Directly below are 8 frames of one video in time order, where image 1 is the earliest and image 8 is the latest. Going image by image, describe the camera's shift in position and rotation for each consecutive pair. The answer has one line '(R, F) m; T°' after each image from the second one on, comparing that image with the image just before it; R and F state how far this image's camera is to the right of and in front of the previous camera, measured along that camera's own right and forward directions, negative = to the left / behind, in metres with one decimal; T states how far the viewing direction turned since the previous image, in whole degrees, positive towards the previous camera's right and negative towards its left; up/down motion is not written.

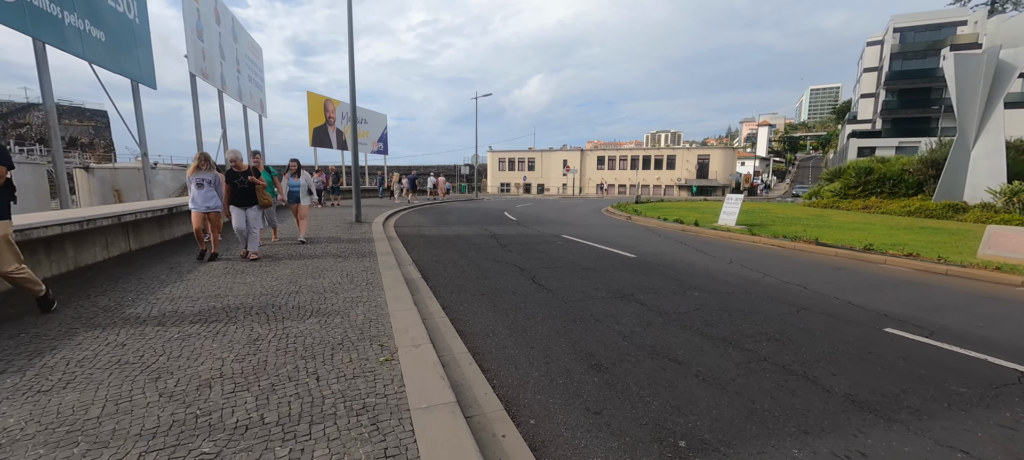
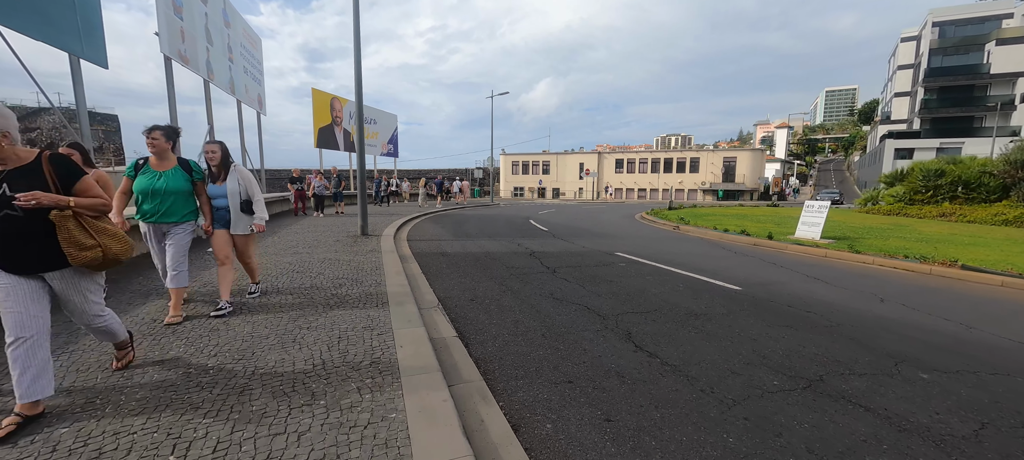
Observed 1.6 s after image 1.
(-0.7, +2.3) m; -1°
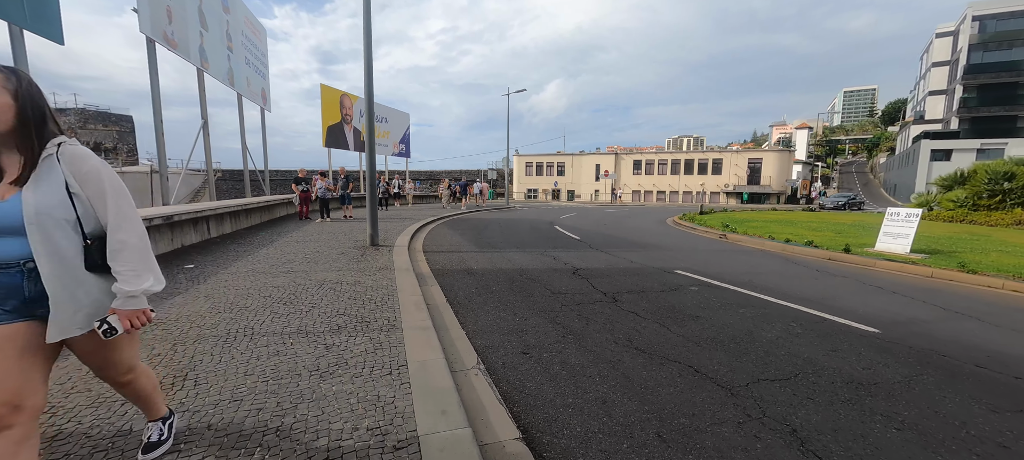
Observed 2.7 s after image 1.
(-0.5, +1.5) m; -1°
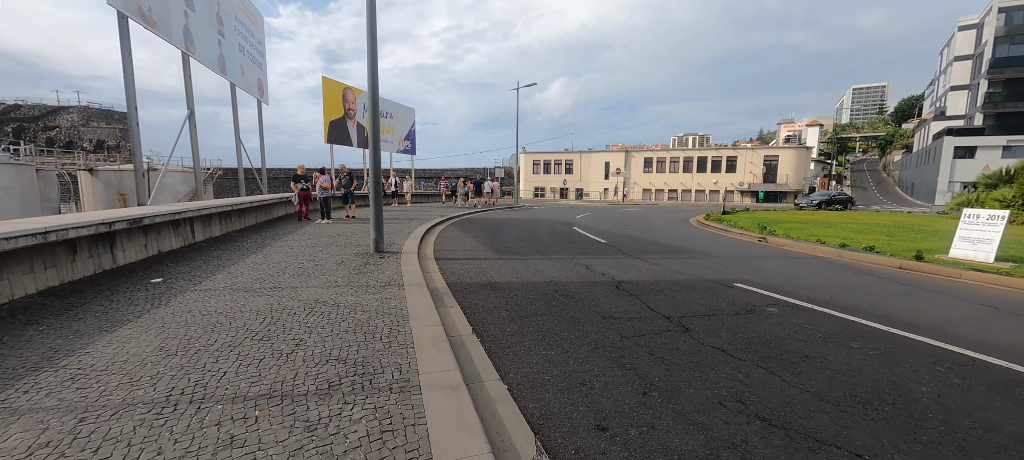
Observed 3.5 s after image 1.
(-0.4, +1.2) m; -1°
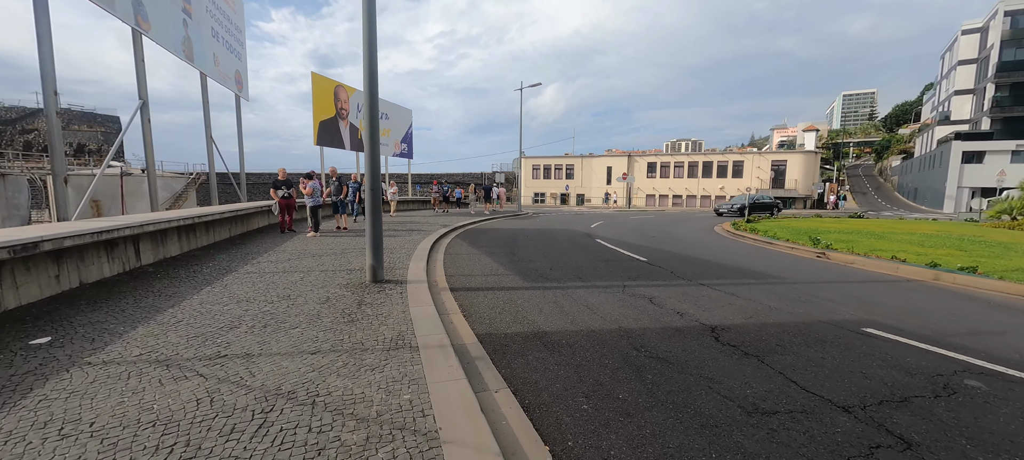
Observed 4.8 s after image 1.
(-0.6, +1.8) m; +1°
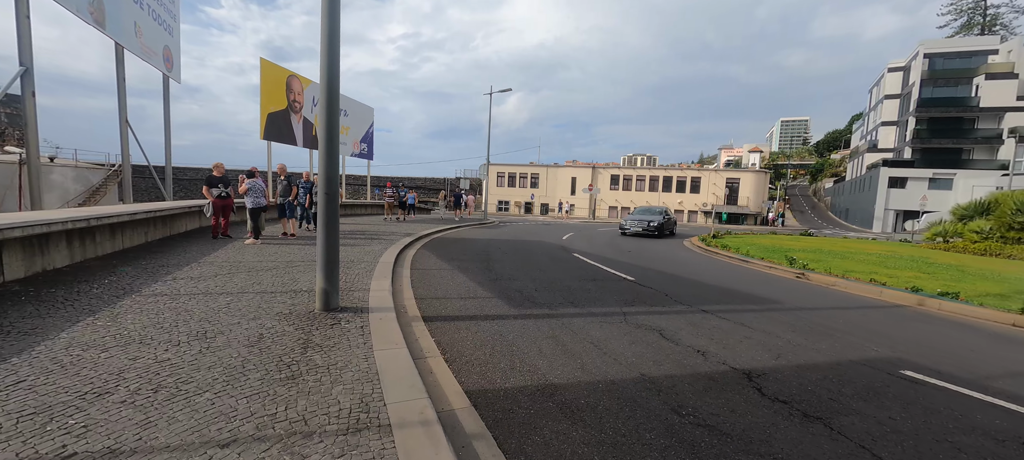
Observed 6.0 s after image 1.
(-0.4, +1.0) m; +6°
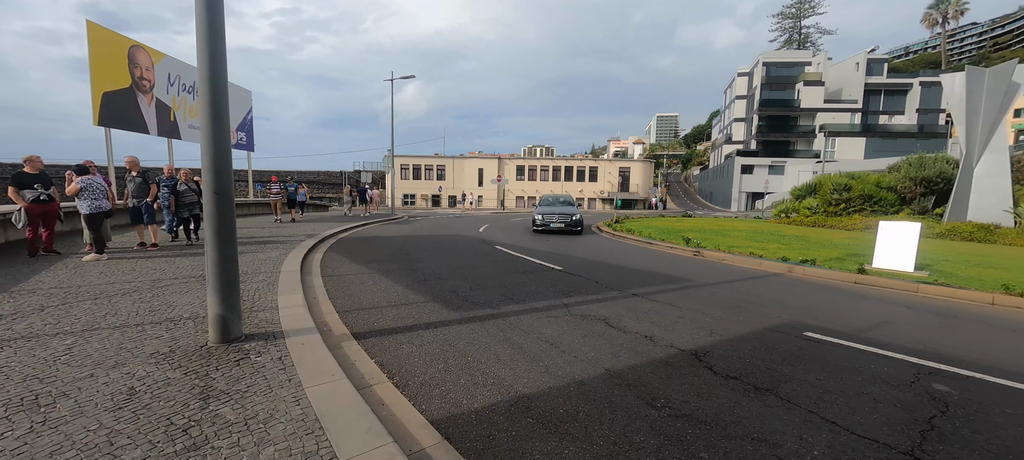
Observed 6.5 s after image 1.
(-0.4, +0.5) m; +14°
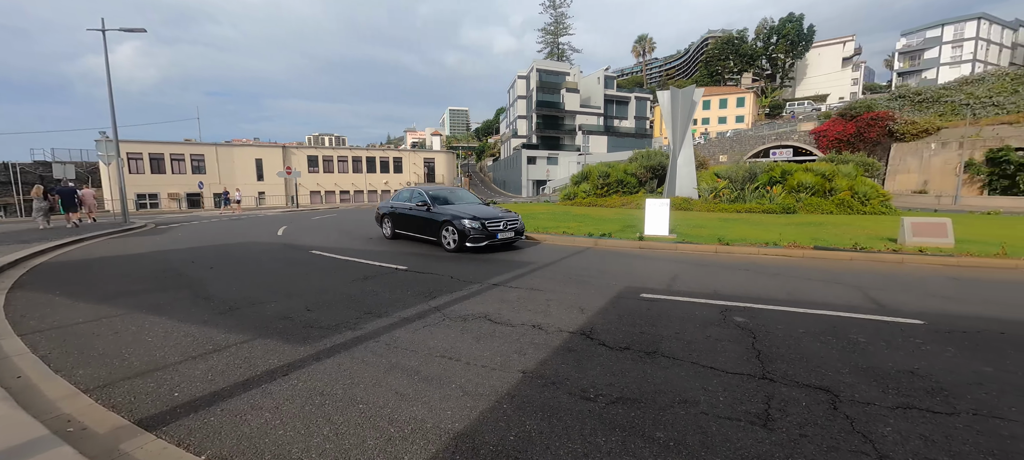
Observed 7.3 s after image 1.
(-0.6, +0.9) m; +27°
